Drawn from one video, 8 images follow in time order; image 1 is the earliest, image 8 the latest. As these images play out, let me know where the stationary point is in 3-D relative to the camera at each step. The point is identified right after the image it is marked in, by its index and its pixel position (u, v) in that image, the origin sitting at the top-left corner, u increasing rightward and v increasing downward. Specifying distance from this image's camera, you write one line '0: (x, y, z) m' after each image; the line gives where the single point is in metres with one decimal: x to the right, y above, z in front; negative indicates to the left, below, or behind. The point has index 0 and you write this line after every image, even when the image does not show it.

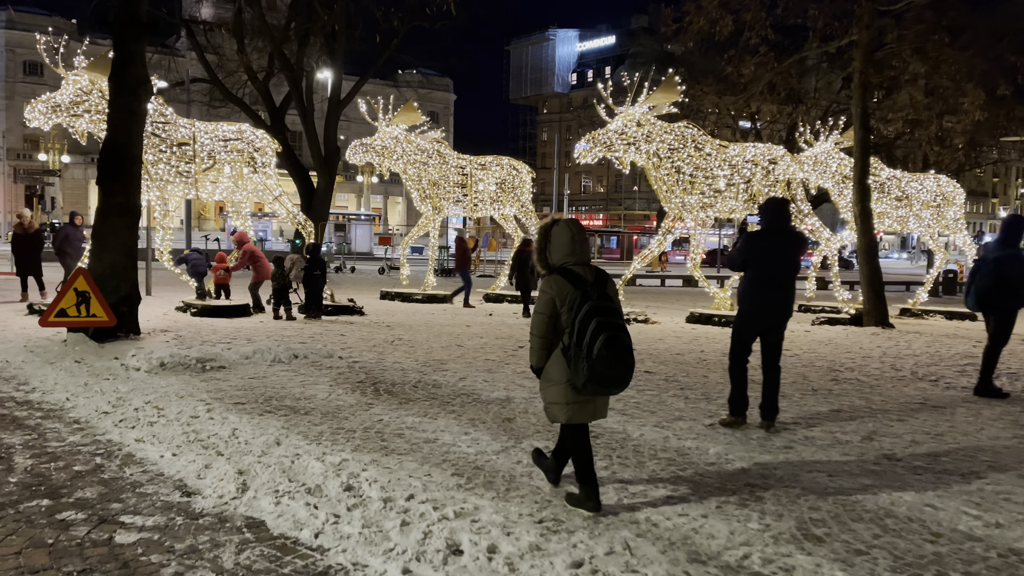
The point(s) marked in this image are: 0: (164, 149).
0: (-5.3, +2.1, +12.1) m
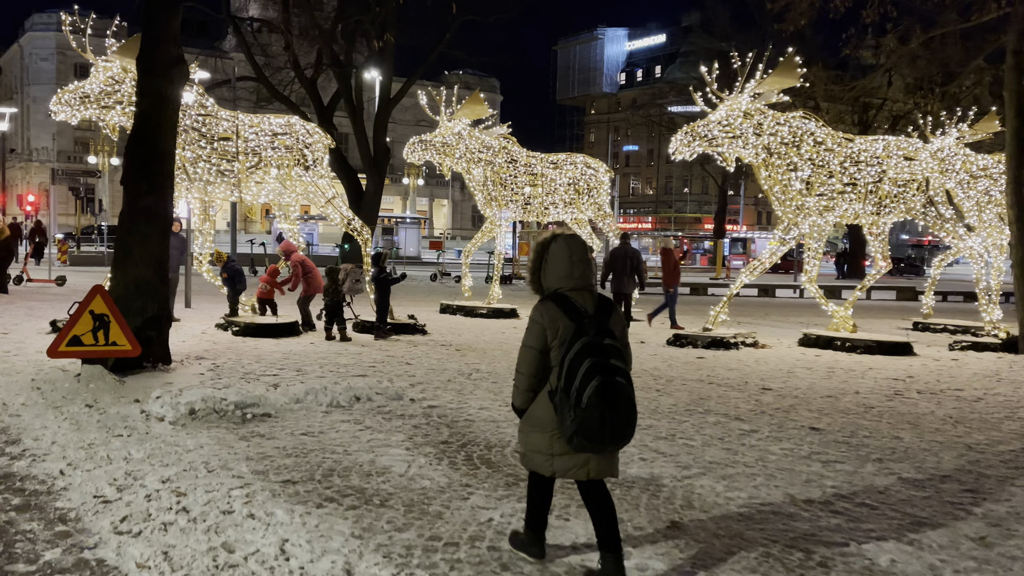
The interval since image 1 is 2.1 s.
0: (-4.2, +1.9, +10.7) m
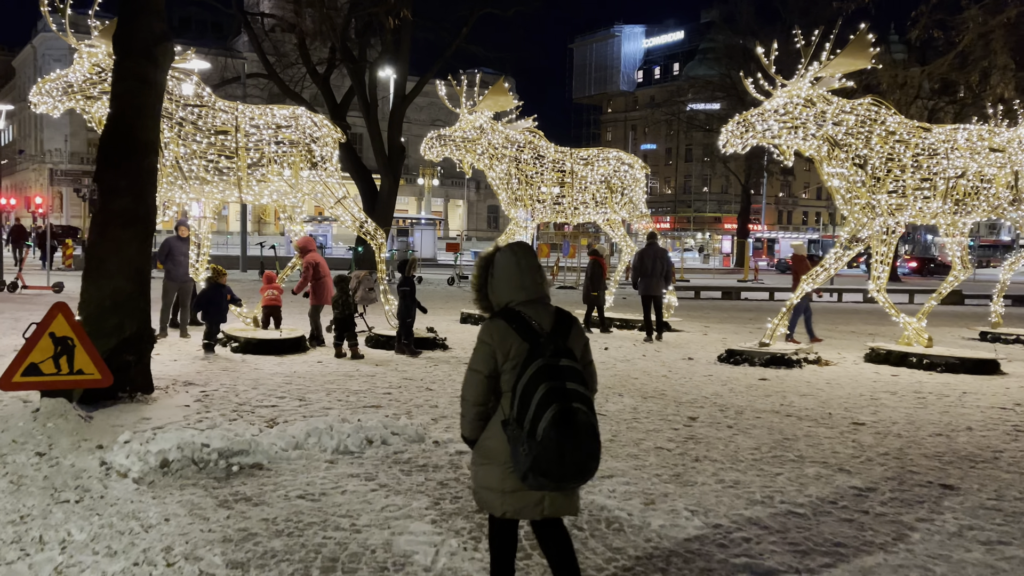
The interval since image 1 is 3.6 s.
0: (-3.8, +1.8, +9.6) m
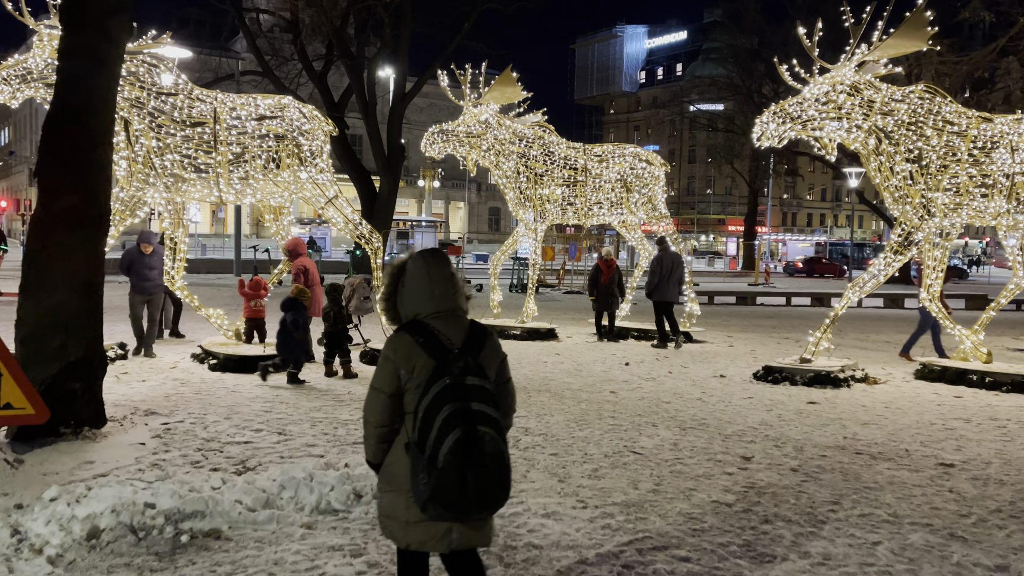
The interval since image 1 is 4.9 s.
0: (-3.7, +1.7, +8.6) m
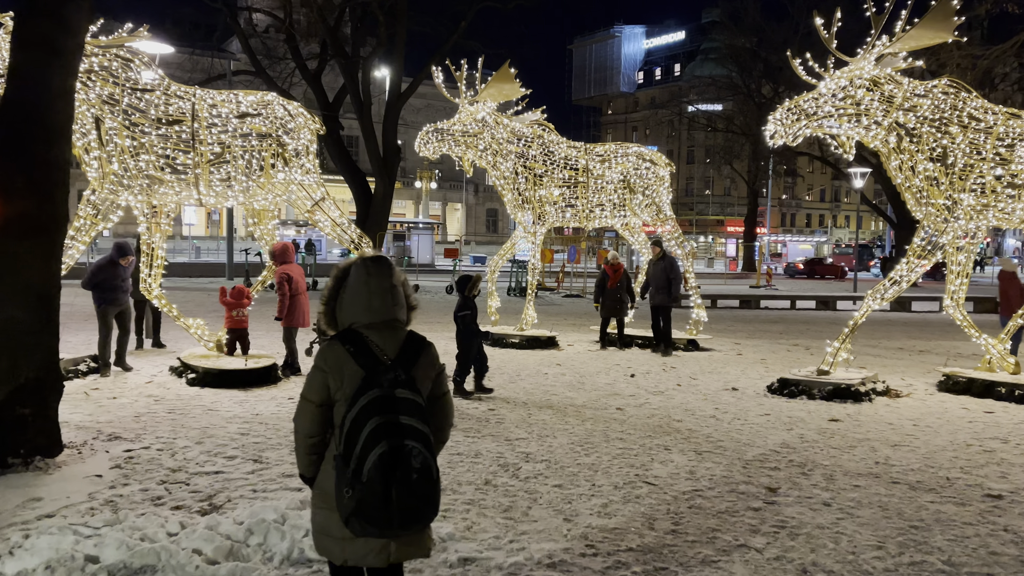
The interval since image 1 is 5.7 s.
0: (-3.7, +1.6, +8.0) m
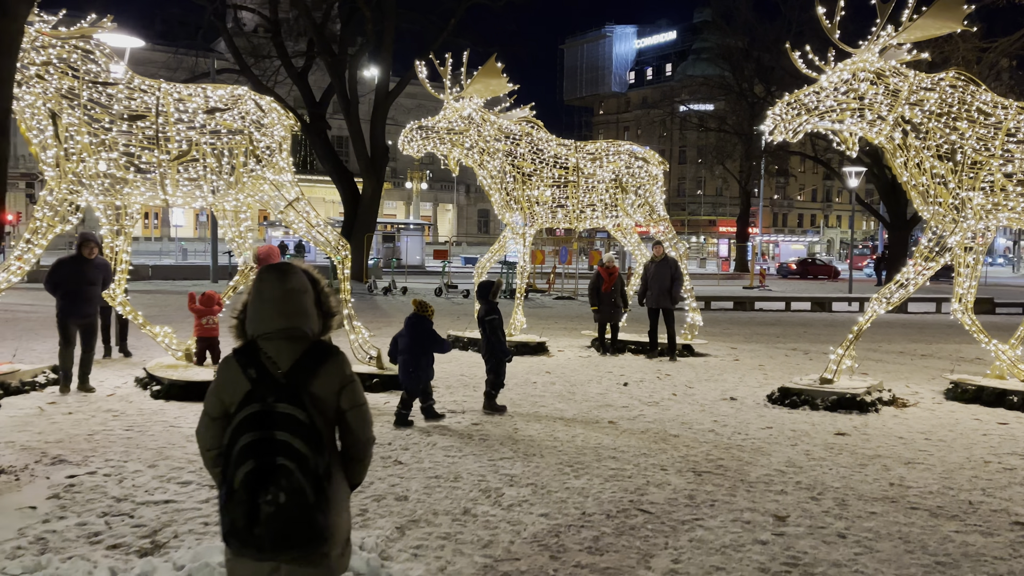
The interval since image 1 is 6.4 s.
0: (-3.8, +1.5, +7.5) m
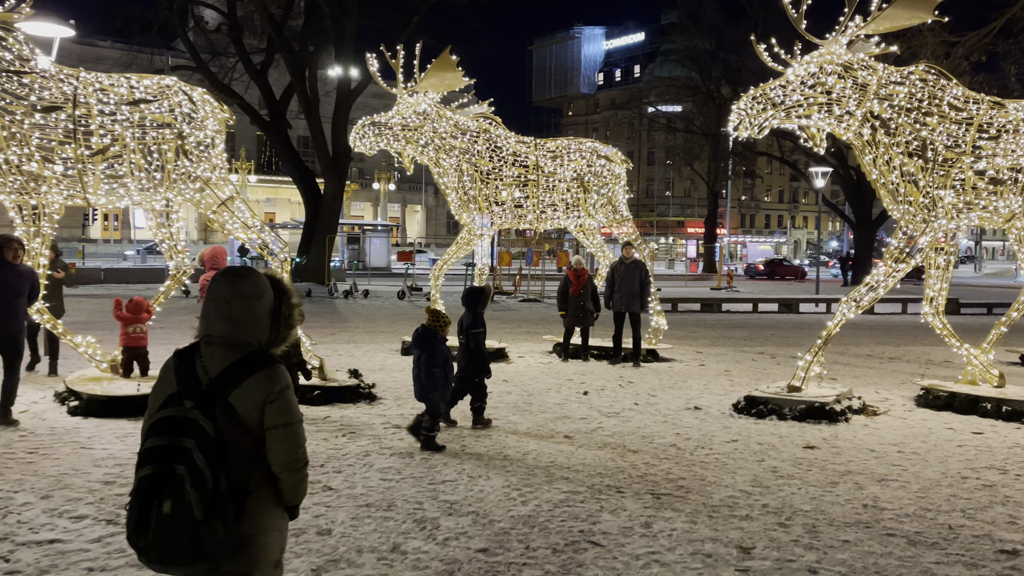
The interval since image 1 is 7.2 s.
0: (-4.3, +1.5, +6.9) m
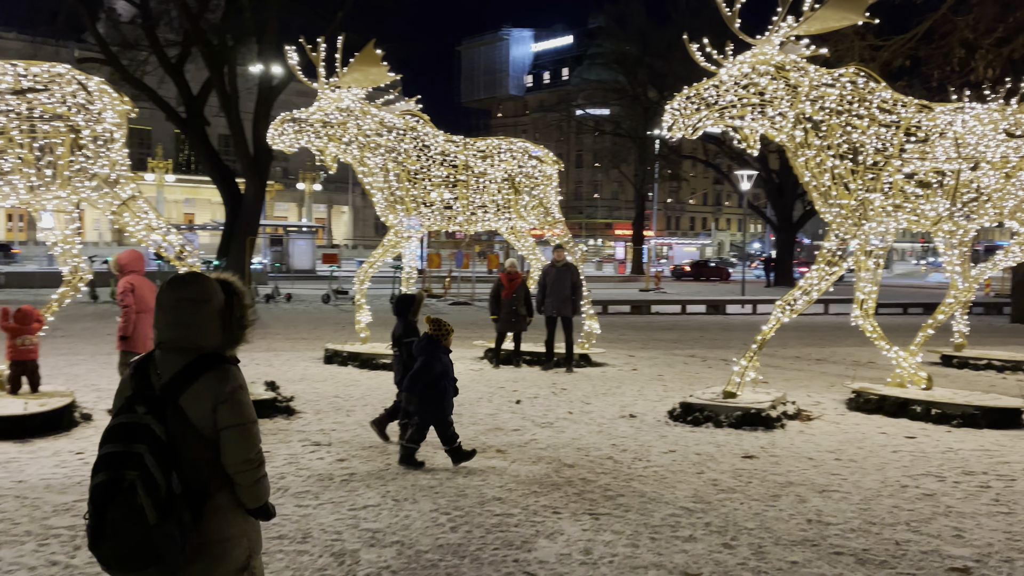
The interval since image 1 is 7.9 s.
0: (-4.8, +1.4, +6.2) m
